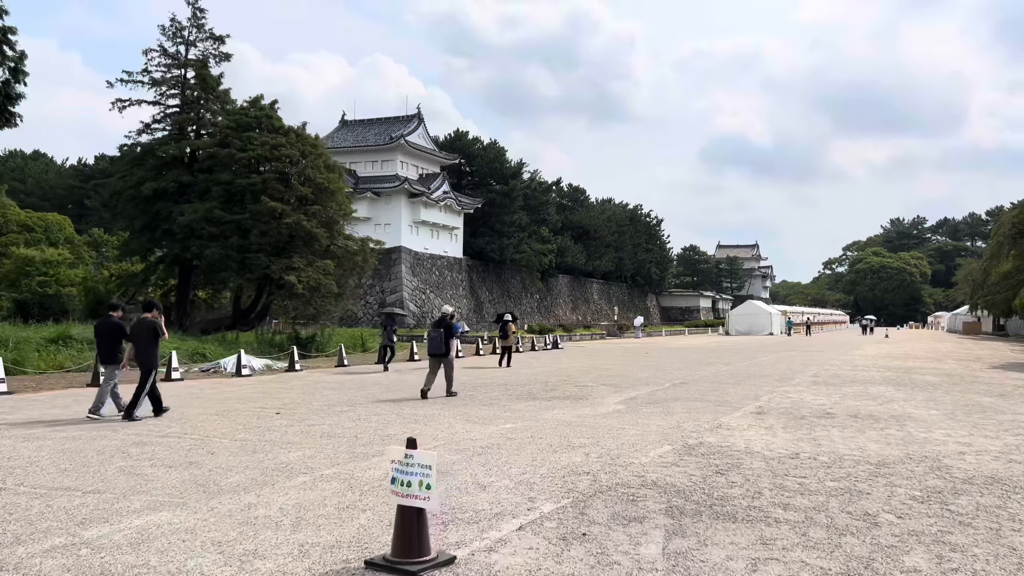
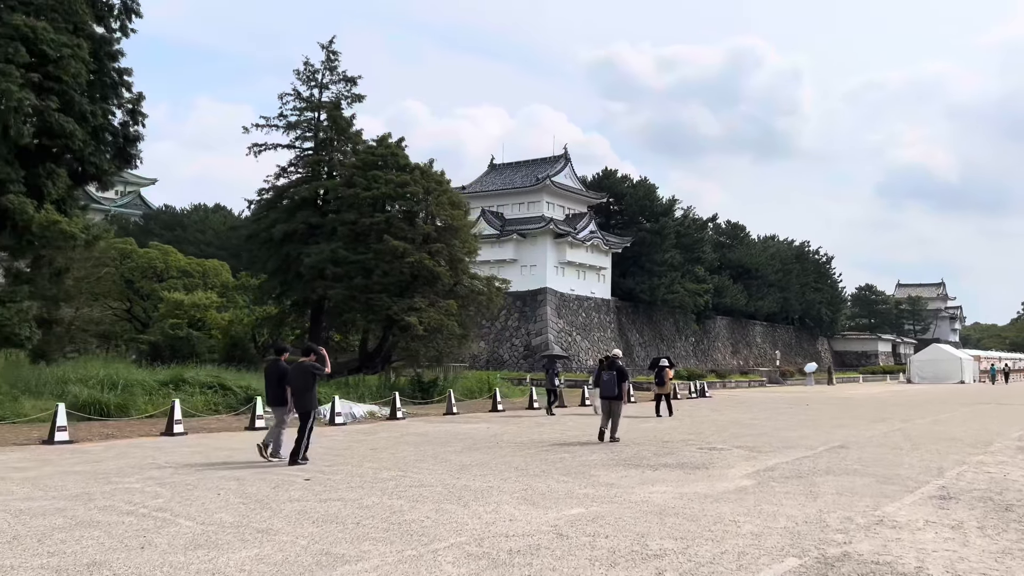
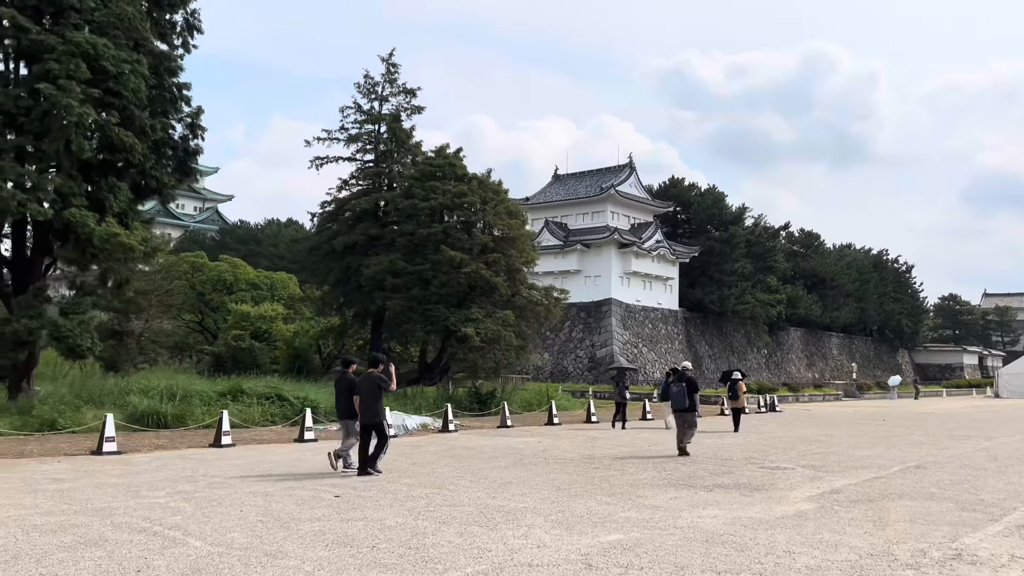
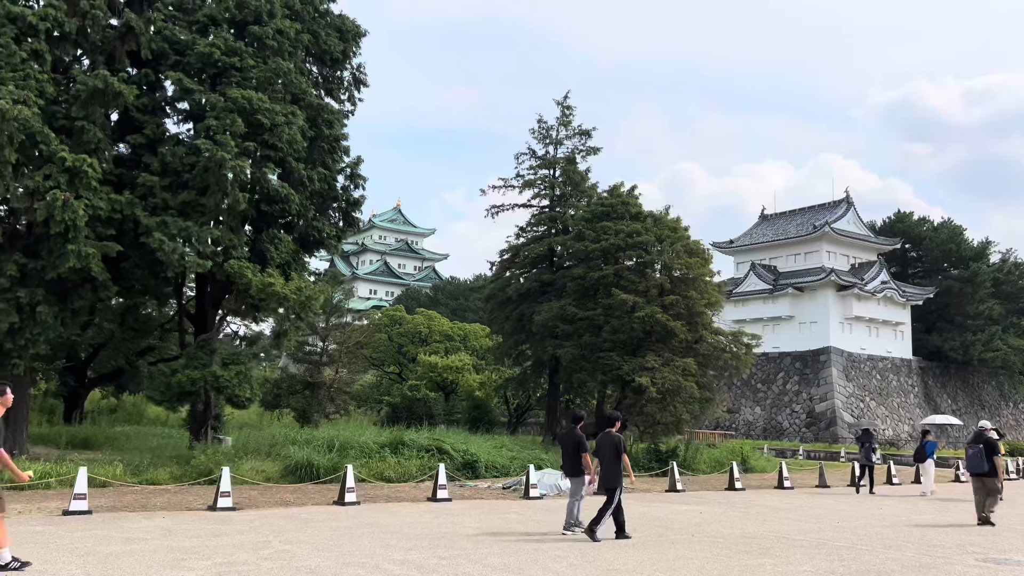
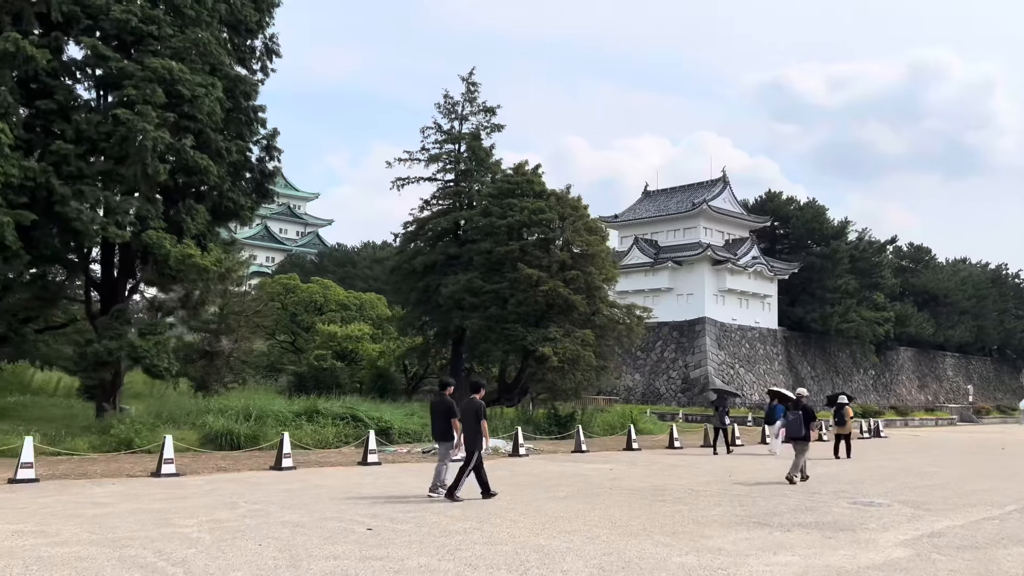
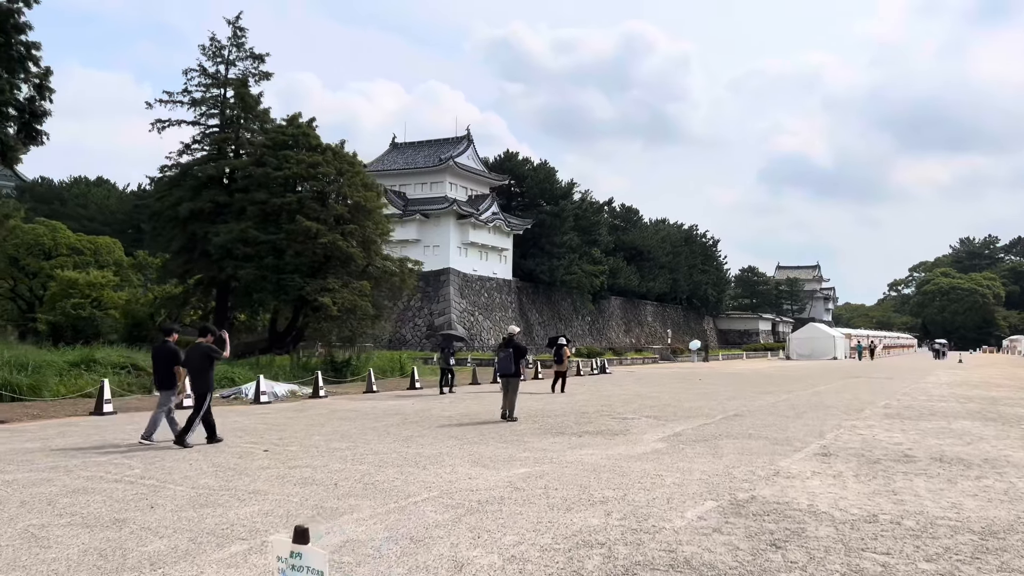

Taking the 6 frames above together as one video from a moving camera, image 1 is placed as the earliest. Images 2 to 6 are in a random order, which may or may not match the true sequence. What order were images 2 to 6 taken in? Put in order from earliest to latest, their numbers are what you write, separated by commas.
6, 2, 3, 5, 4
